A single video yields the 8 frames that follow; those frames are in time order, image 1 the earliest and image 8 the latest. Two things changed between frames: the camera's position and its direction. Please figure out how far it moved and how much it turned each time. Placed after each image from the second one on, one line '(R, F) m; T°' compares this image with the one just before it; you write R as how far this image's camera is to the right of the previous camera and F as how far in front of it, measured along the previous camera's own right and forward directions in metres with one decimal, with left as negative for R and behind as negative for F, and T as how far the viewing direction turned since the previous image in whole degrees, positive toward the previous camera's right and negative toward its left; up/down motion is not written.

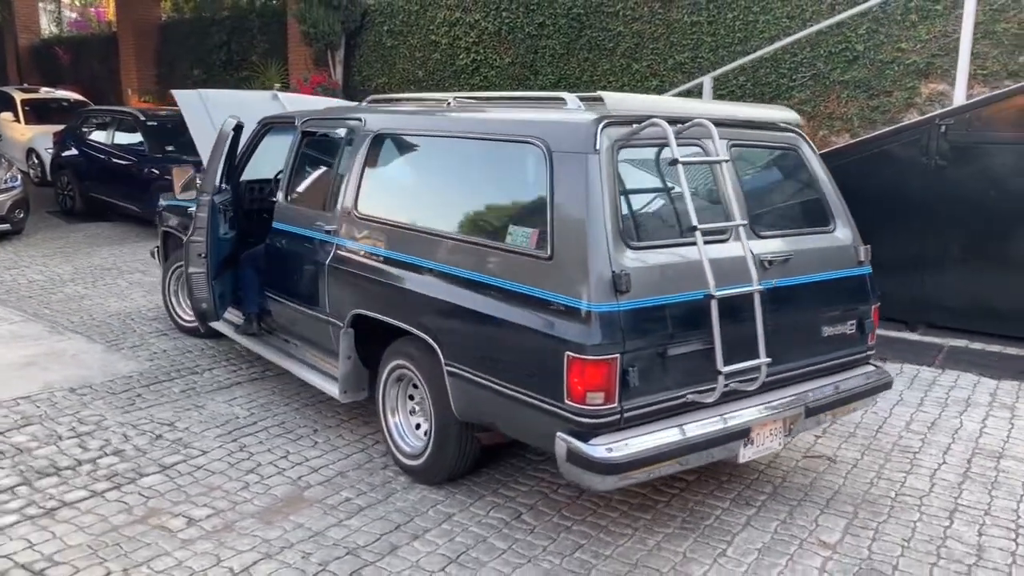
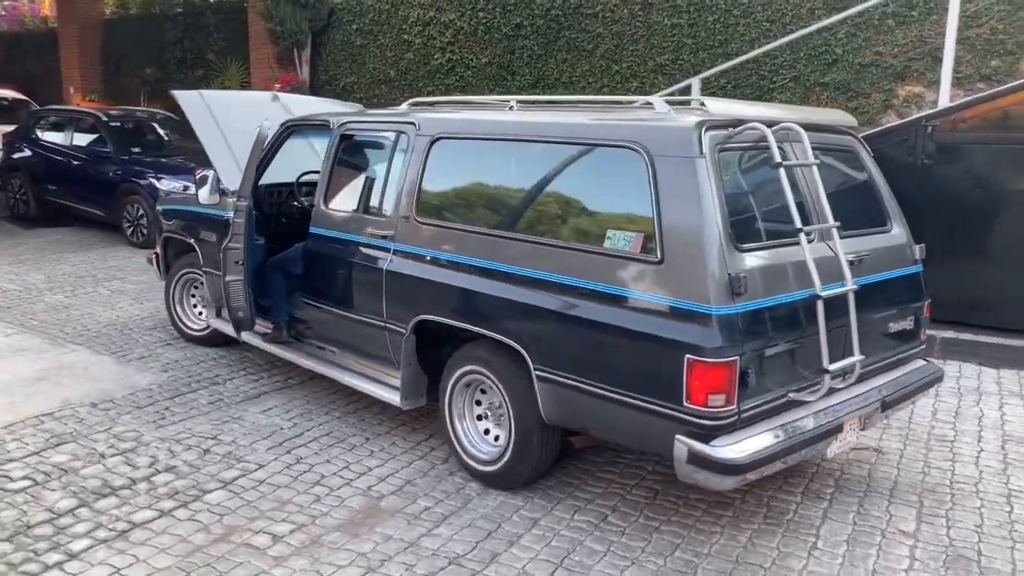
(-0.7, 0.0) m; +5°
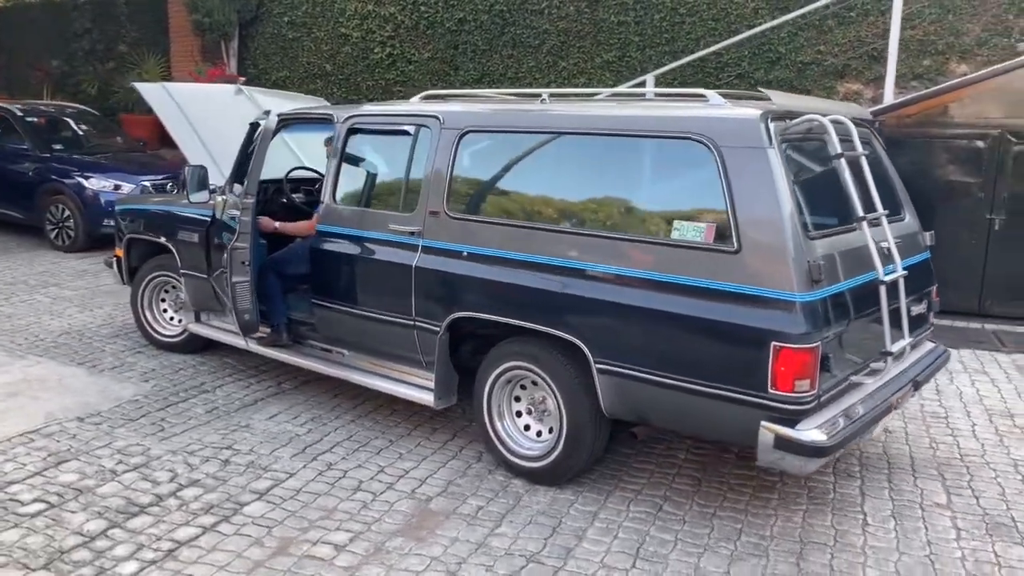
(-0.8, +0.1) m; +7°
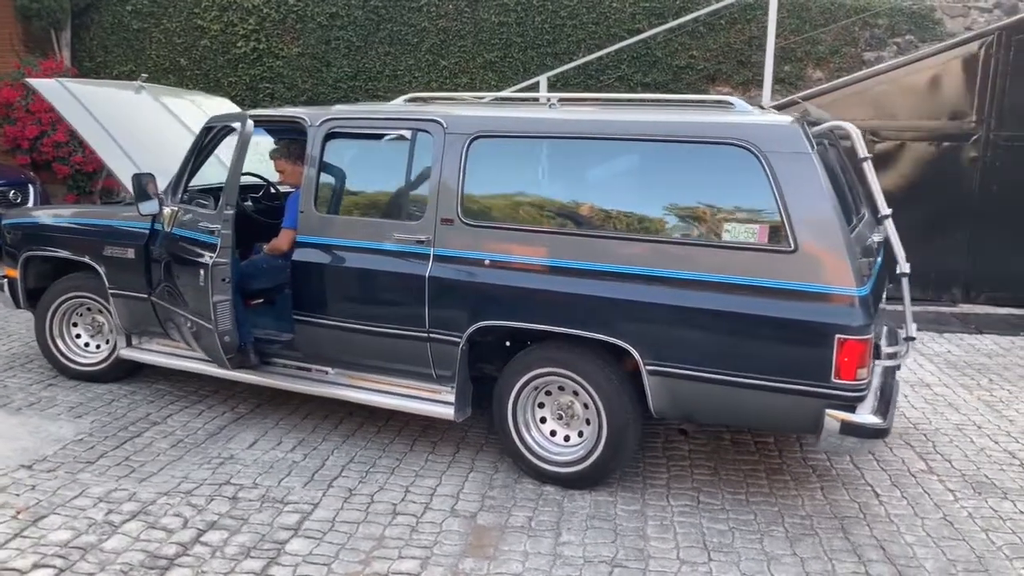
(-1.1, +0.2) m; +13°
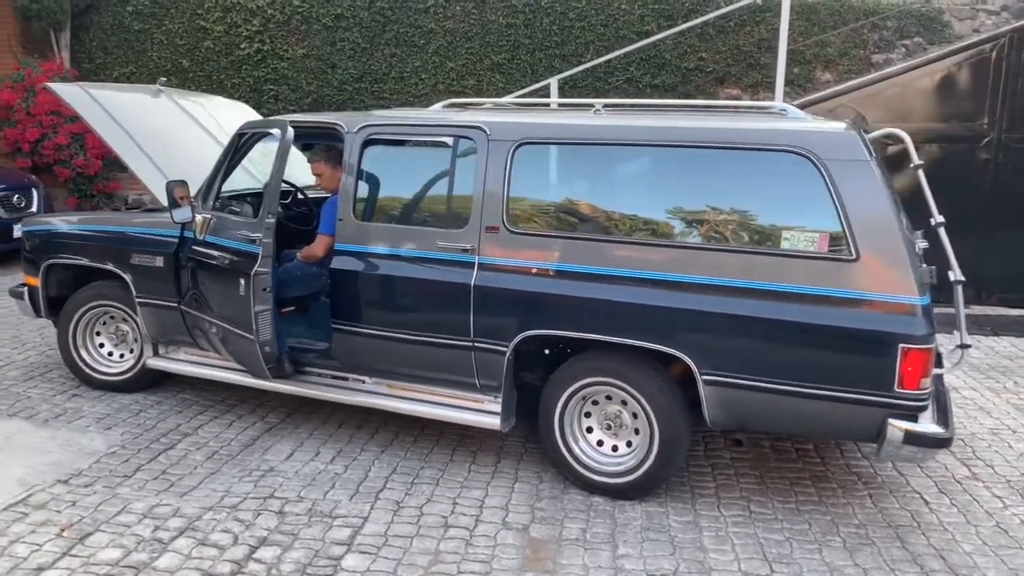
(-0.3, +0.1) m; +1°
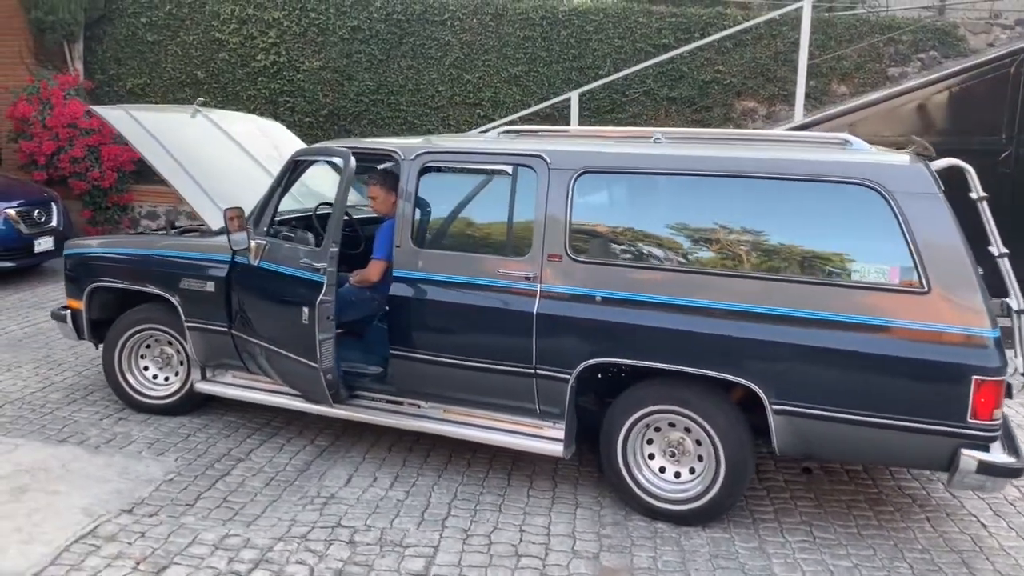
(-0.4, 0.0) m; +1°
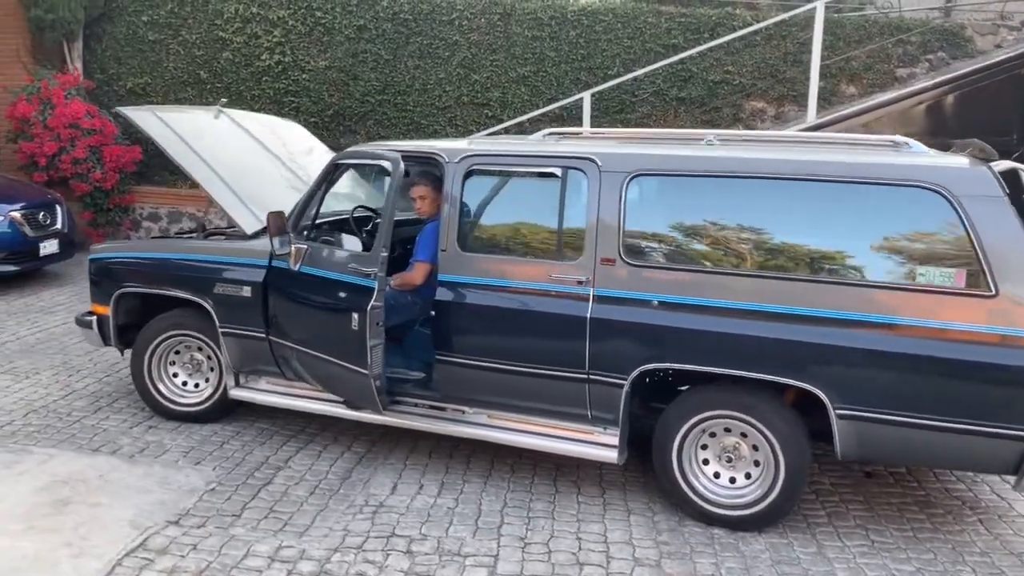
(-0.4, +0.1) m; +1°
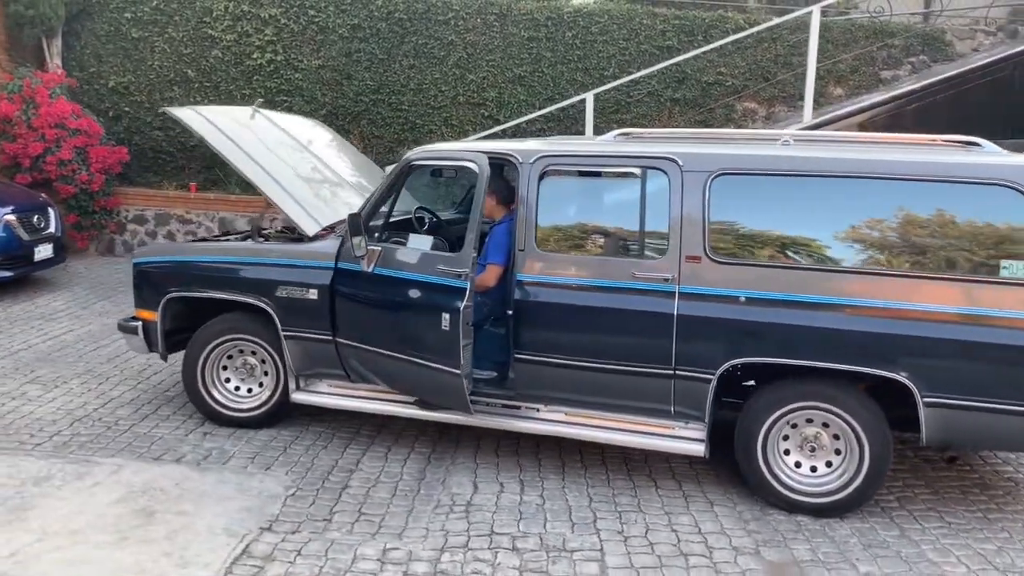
(-0.8, 0.0) m; +4°
